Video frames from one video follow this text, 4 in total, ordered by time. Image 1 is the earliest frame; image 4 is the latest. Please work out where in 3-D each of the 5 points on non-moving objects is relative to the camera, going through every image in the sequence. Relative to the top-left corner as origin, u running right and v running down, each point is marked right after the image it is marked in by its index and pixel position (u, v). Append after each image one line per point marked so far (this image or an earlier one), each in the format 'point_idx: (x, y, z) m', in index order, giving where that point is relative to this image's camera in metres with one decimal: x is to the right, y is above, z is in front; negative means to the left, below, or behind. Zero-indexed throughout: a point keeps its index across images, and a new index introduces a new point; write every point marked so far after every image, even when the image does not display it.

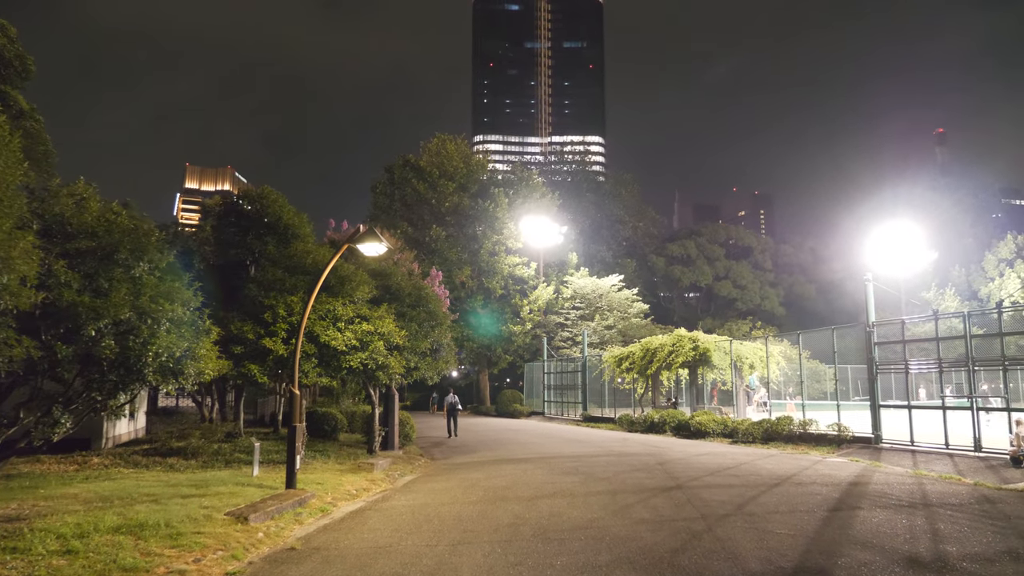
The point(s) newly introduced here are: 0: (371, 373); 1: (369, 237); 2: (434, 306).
0: (-2.7, -1.6, +14.1) m
1: (-2.3, +0.8, +11.8) m
2: (-1.7, -0.4, +16.3) m
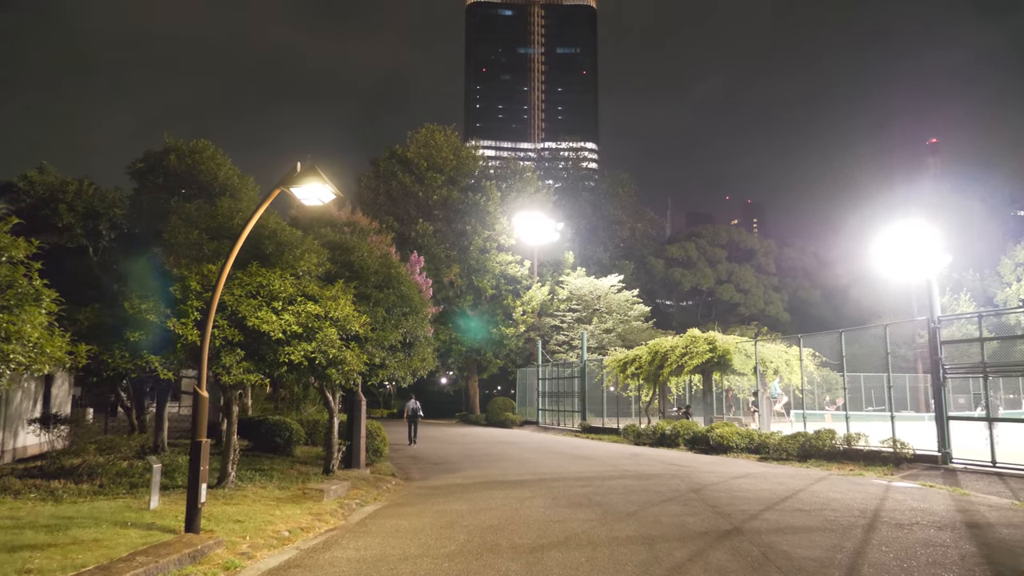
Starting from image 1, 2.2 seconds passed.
0: (-2.8, -1.2, +10.7) m
1: (-2.3, +1.3, +8.4) m
2: (-1.8, 0.0, +12.9) m
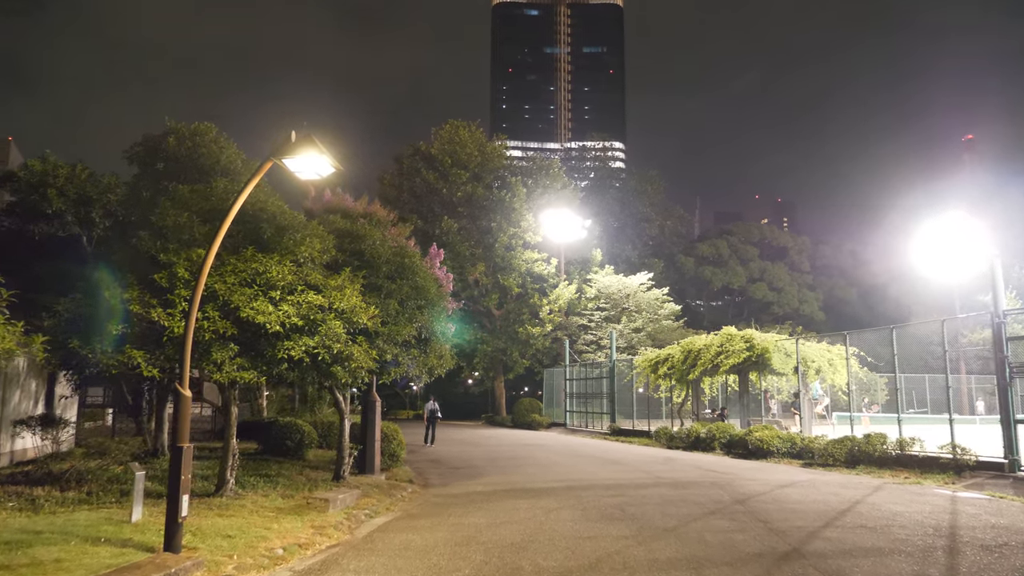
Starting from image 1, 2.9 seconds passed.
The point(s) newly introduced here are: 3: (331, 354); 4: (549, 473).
0: (-2.5, -1.0, +9.7) m
1: (-2.1, +1.4, +7.4) m
2: (-1.4, +0.1, +11.9) m
3: (-2.3, -0.8, +9.6) m
4: (+0.7, -3.8, +15.3) m
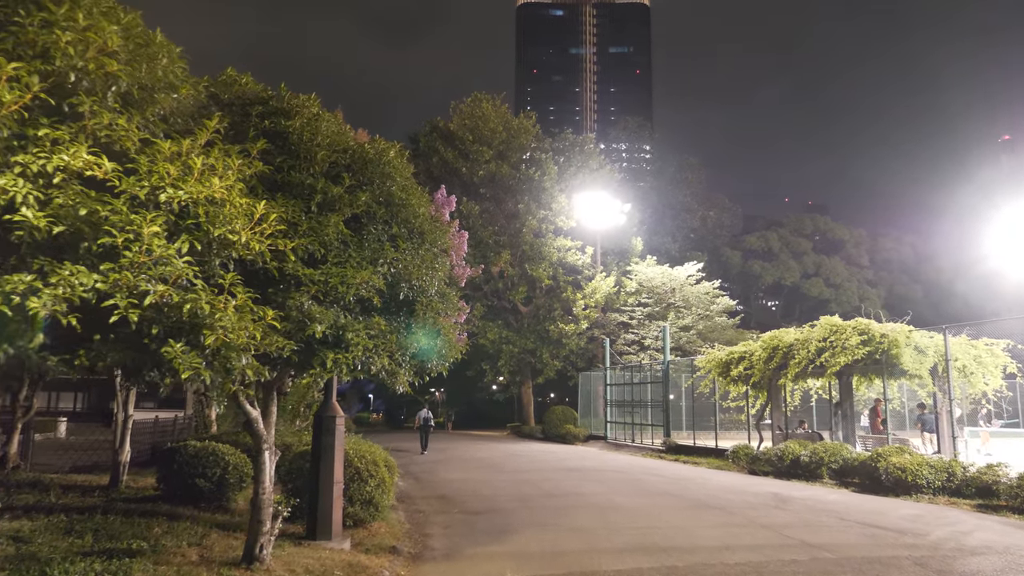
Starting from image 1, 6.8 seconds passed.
0: (-2.0, -0.3, +4.1) m
1: (-1.7, +2.1, +1.8) m
2: (-0.9, +0.8, +6.3) m
3: (-1.9, -0.1, +4.0) m
4: (+1.4, -3.1, +9.5) m
